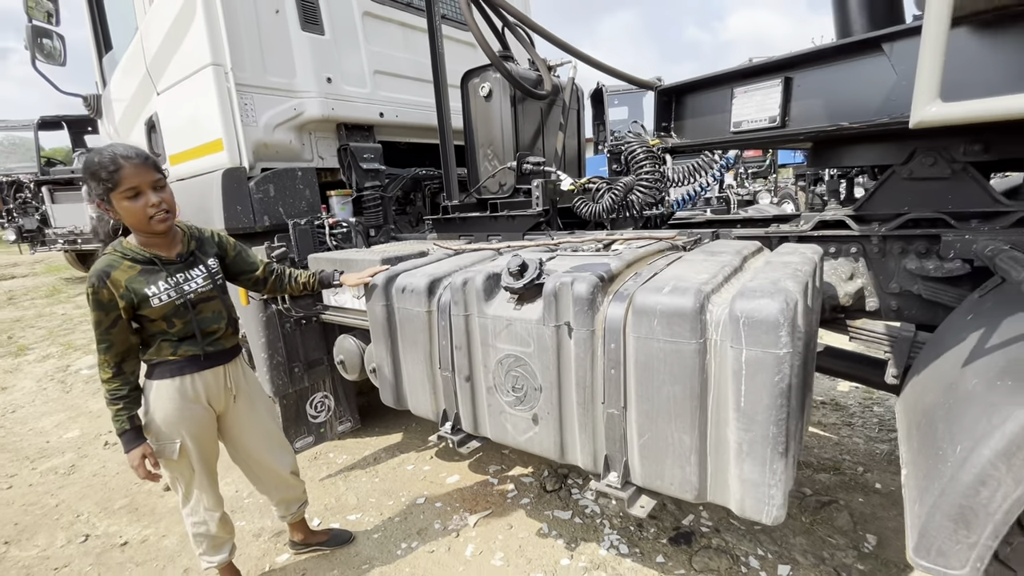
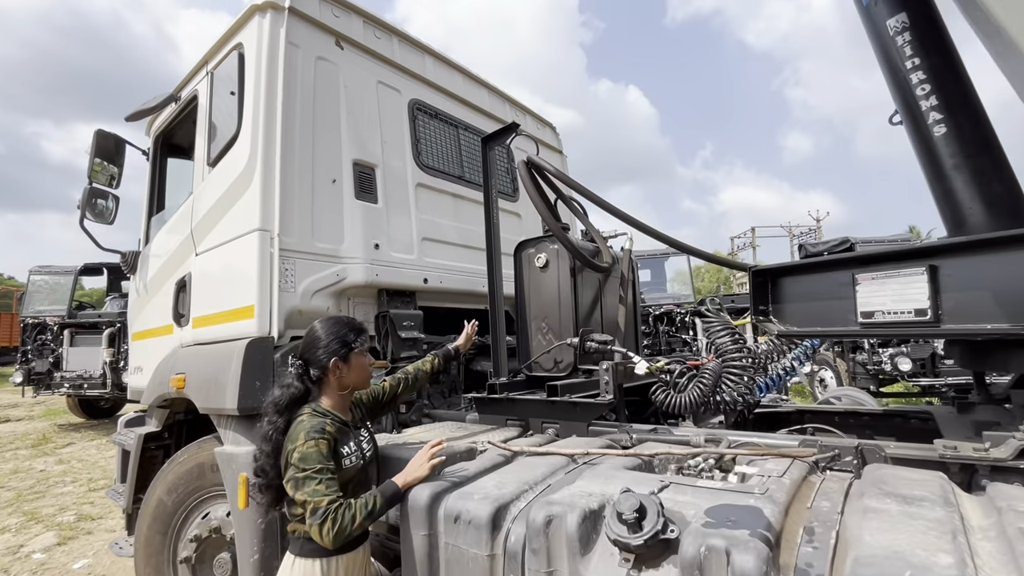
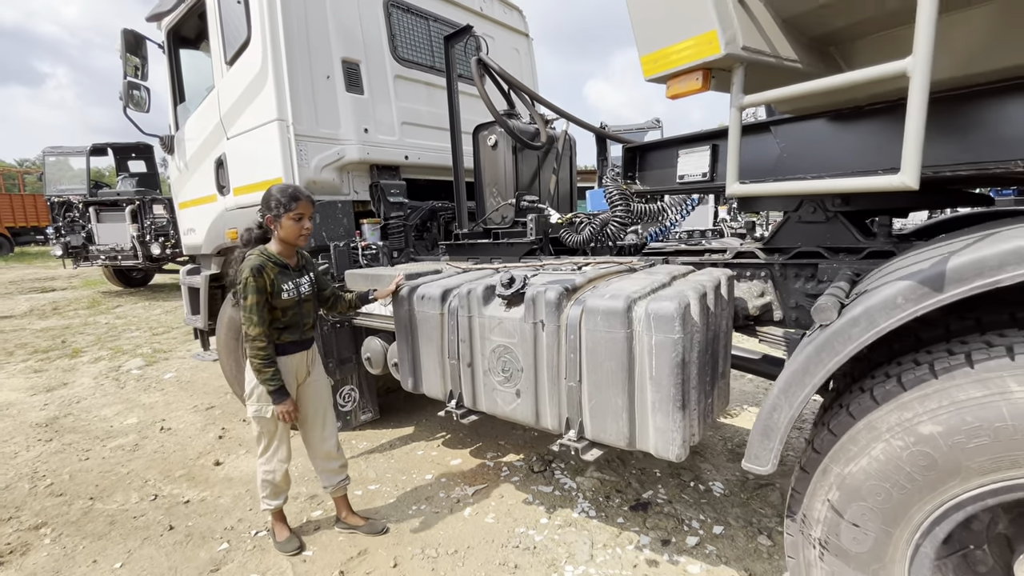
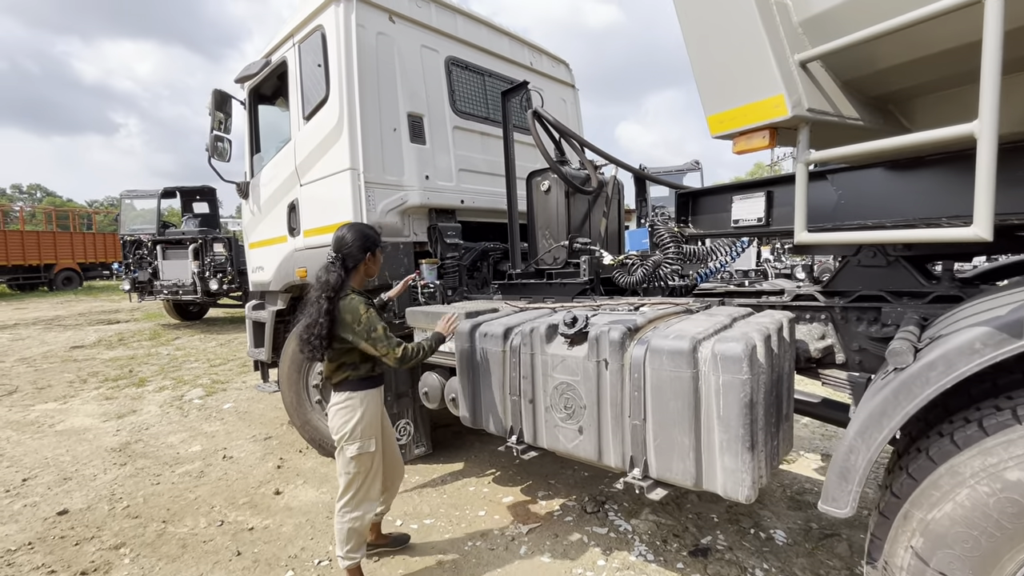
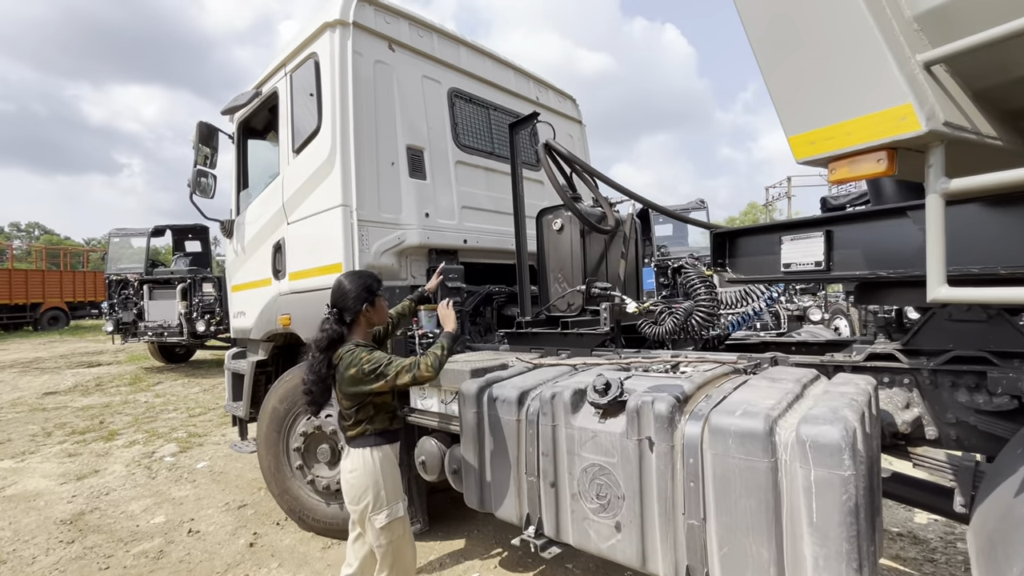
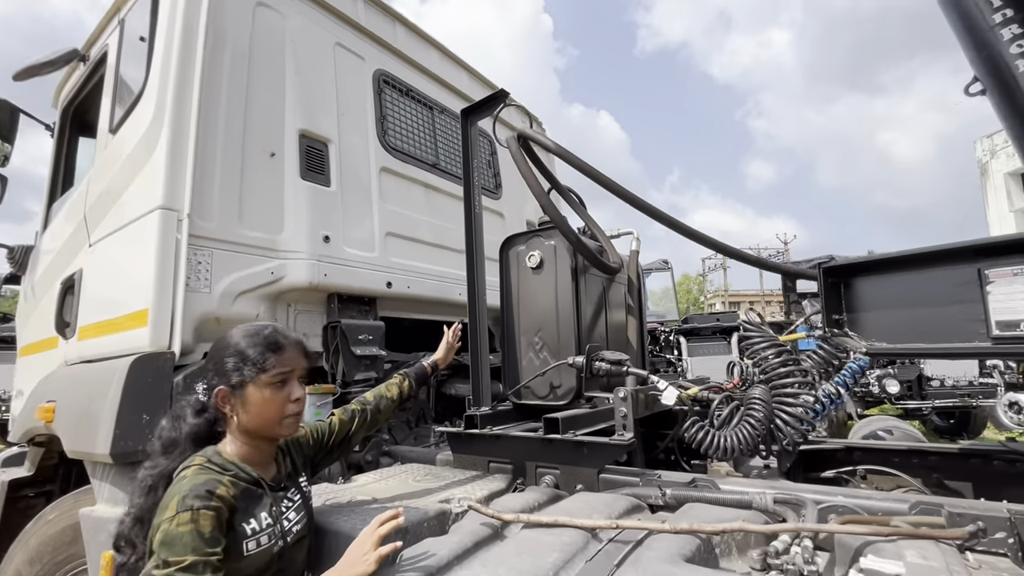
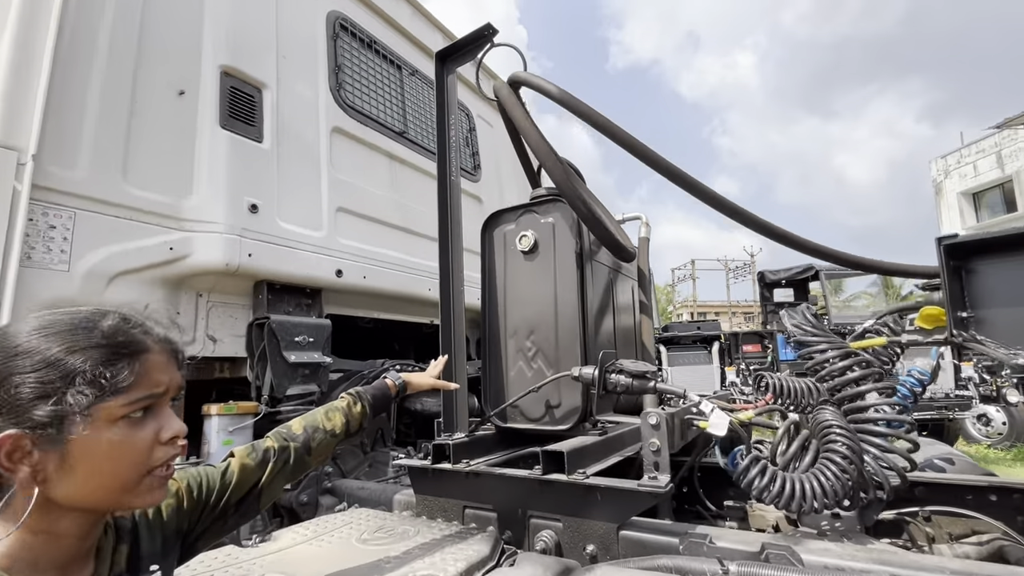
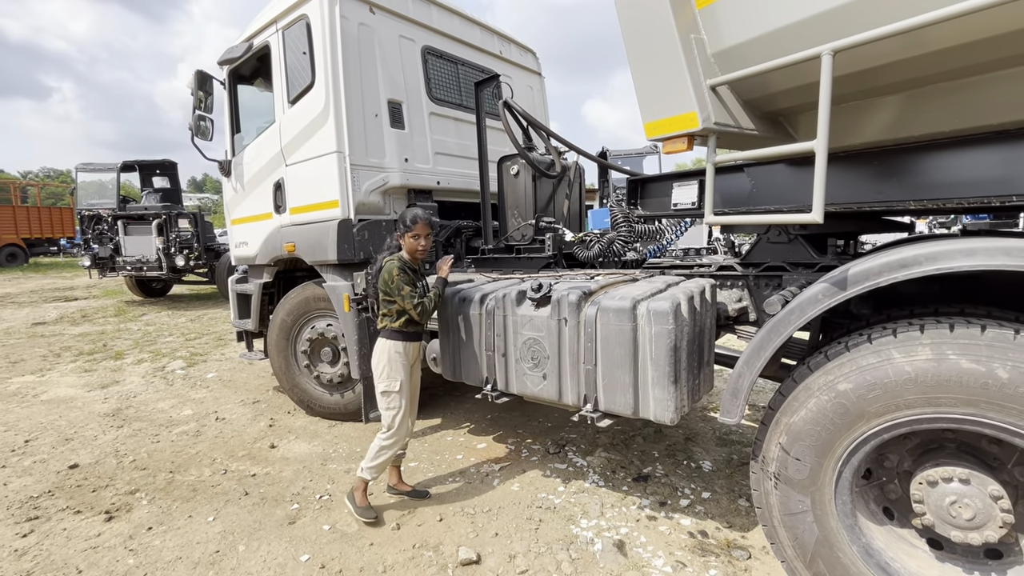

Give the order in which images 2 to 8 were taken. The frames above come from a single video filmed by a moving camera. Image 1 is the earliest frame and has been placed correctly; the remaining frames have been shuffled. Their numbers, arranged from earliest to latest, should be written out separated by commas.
3, 8, 4, 5, 2, 6, 7
